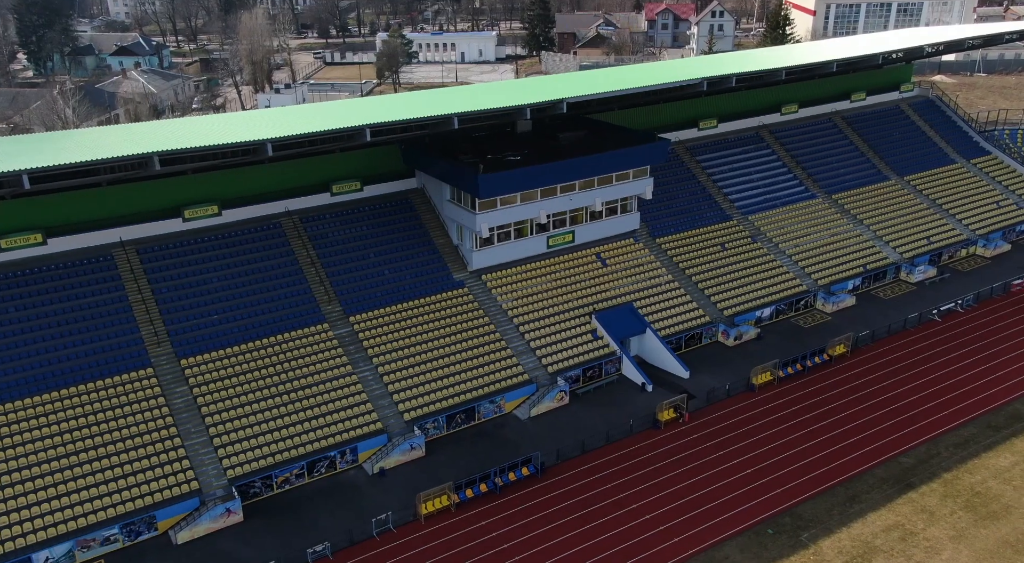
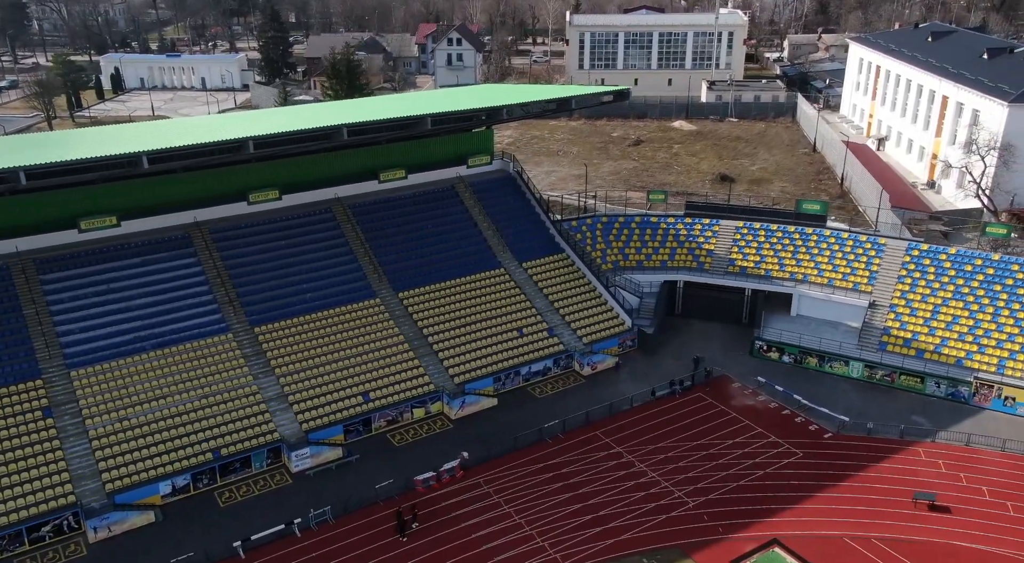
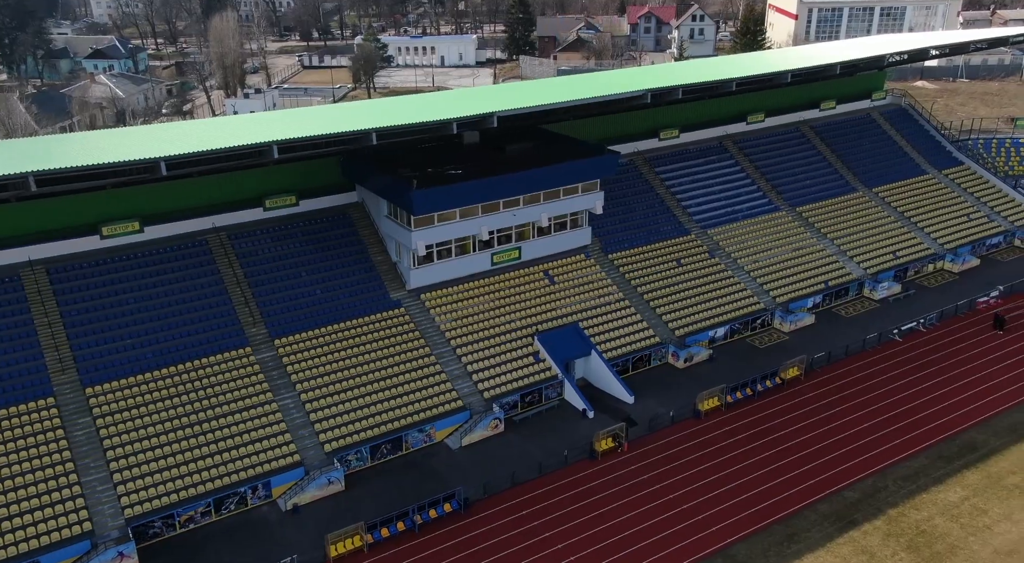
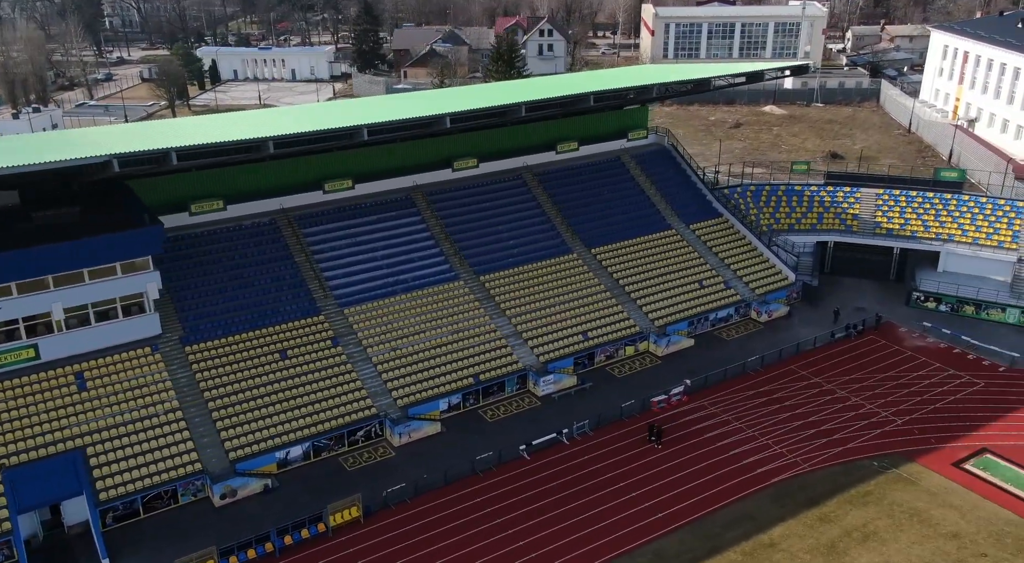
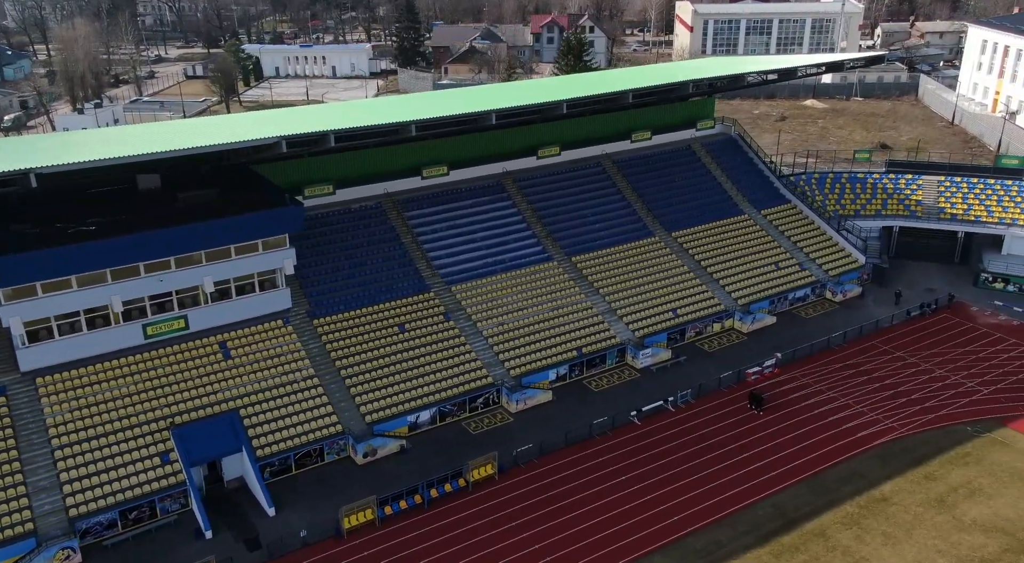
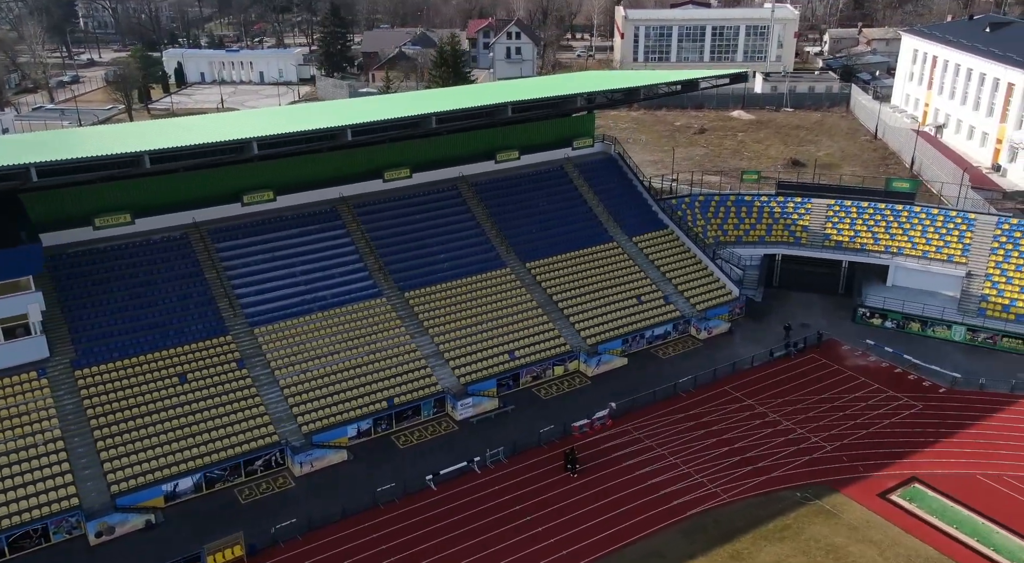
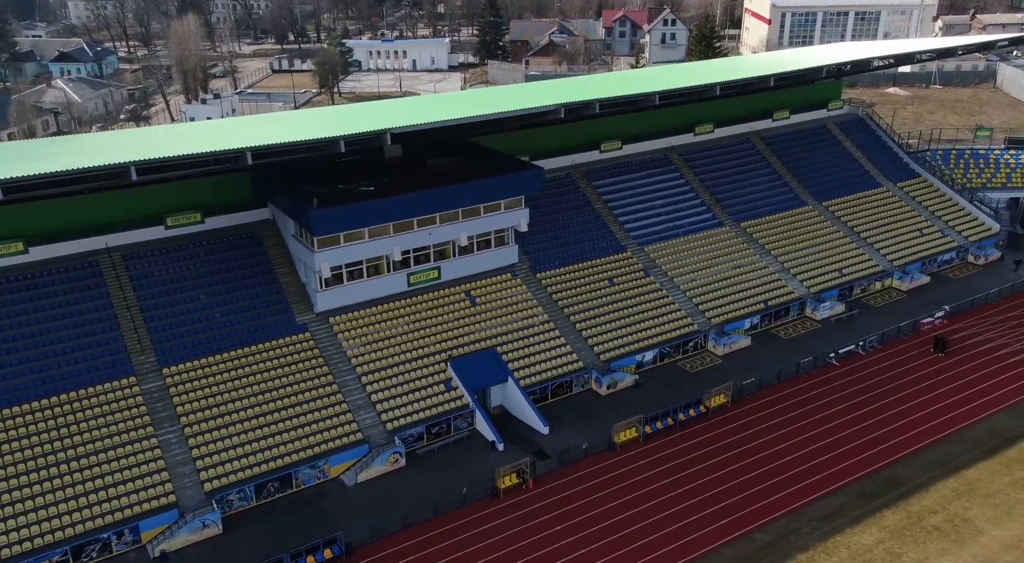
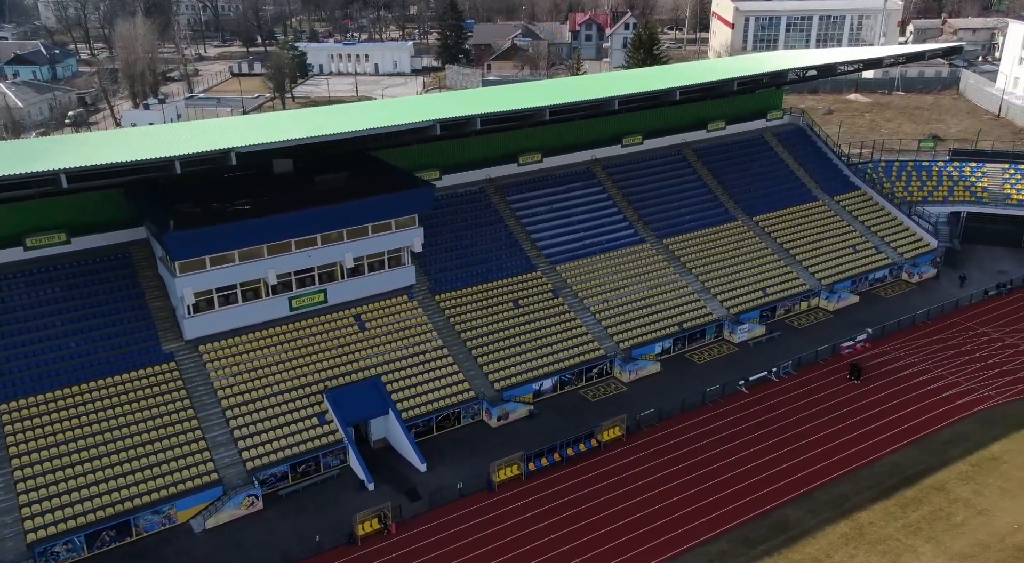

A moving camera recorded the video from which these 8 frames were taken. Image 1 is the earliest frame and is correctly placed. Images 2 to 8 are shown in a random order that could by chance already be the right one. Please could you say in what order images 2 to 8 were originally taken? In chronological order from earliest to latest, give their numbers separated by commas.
3, 7, 8, 5, 4, 6, 2
